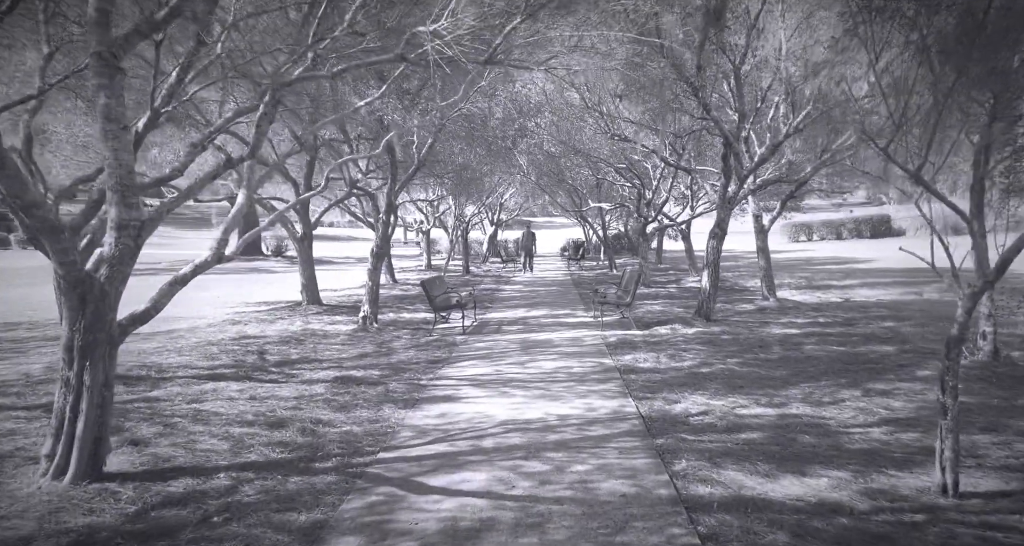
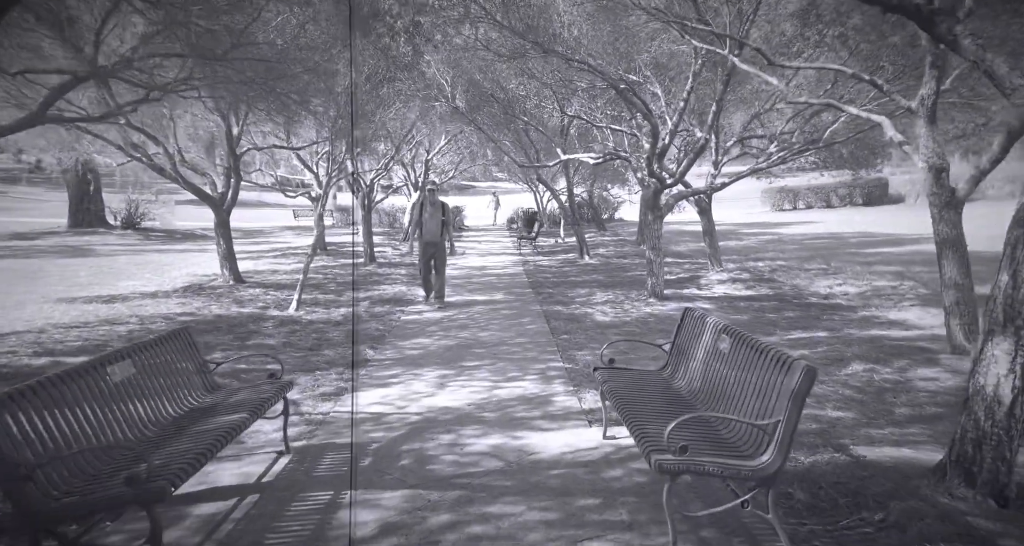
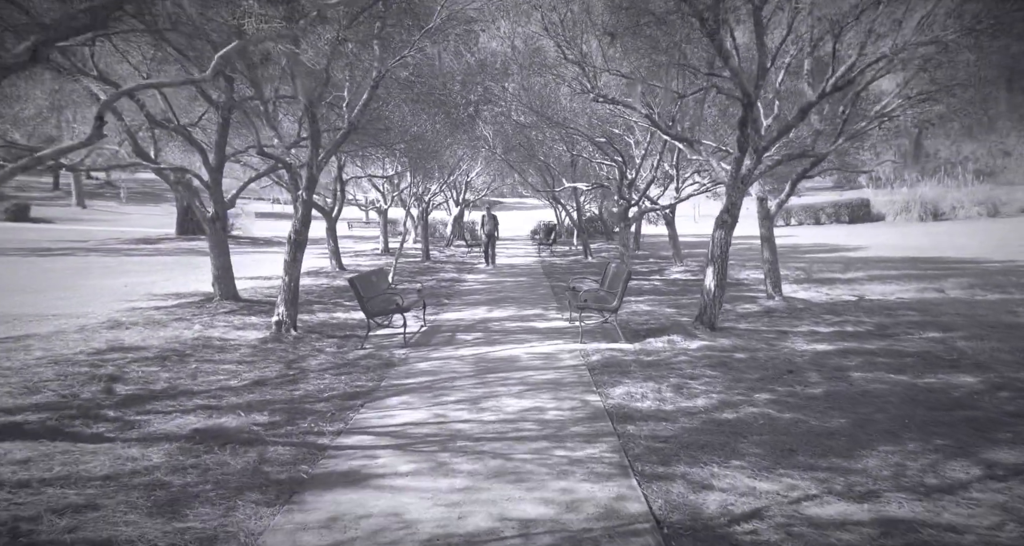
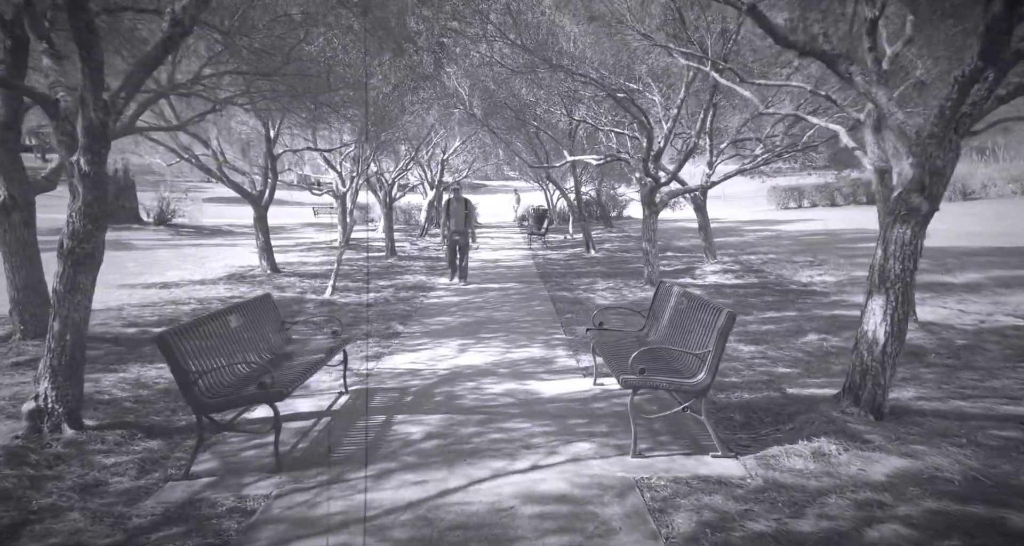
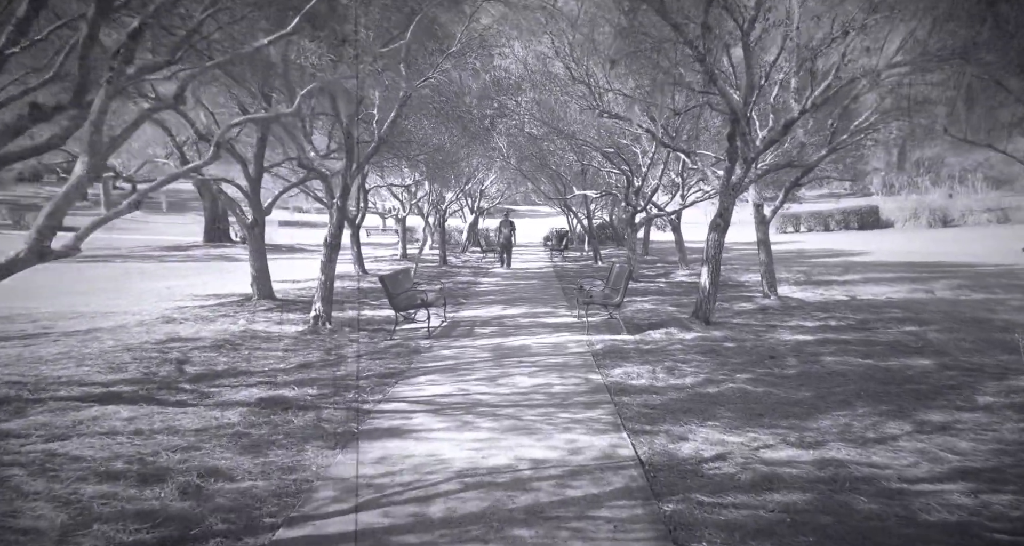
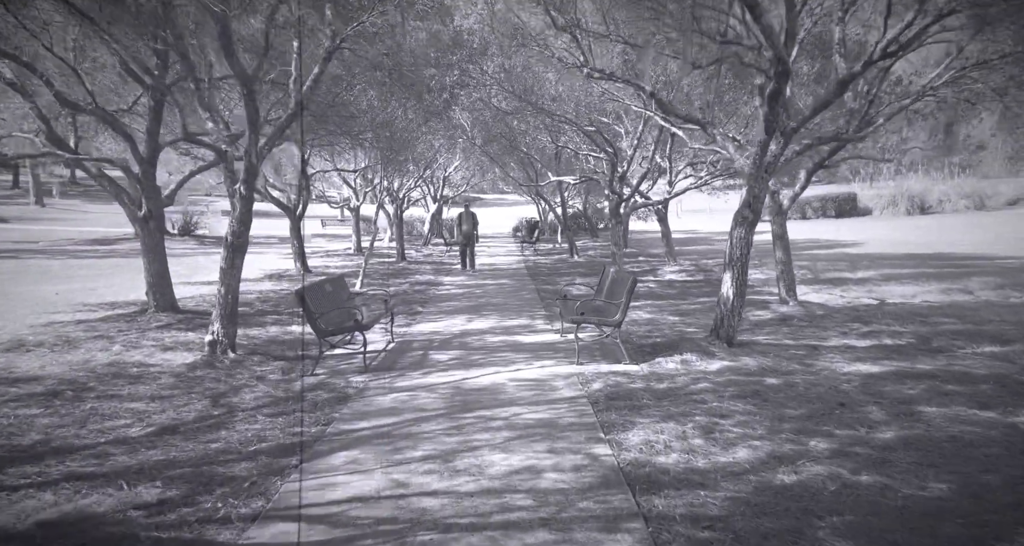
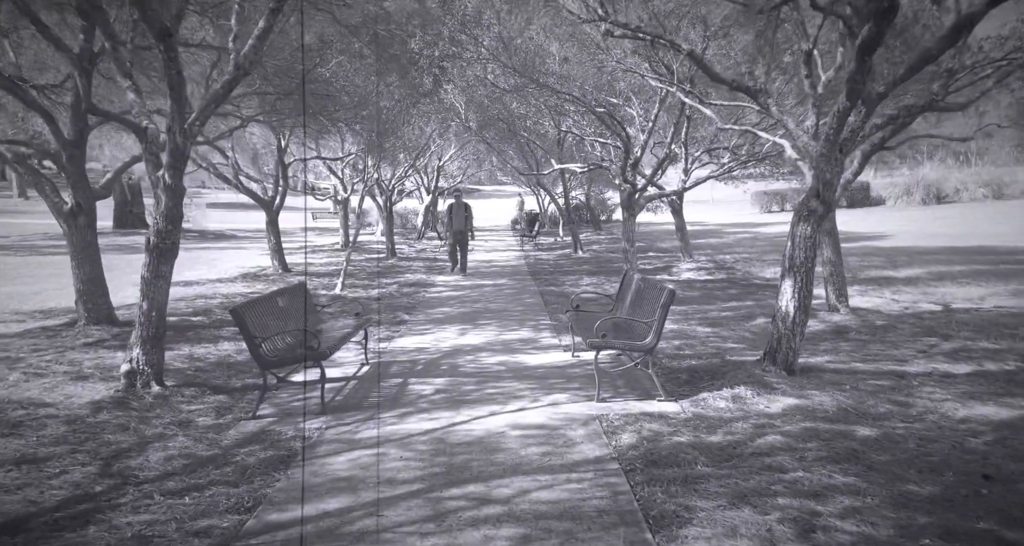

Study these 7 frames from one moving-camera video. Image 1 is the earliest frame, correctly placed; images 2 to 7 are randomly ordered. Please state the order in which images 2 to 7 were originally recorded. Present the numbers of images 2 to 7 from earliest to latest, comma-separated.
5, 3, 6, 7, 4, 2
